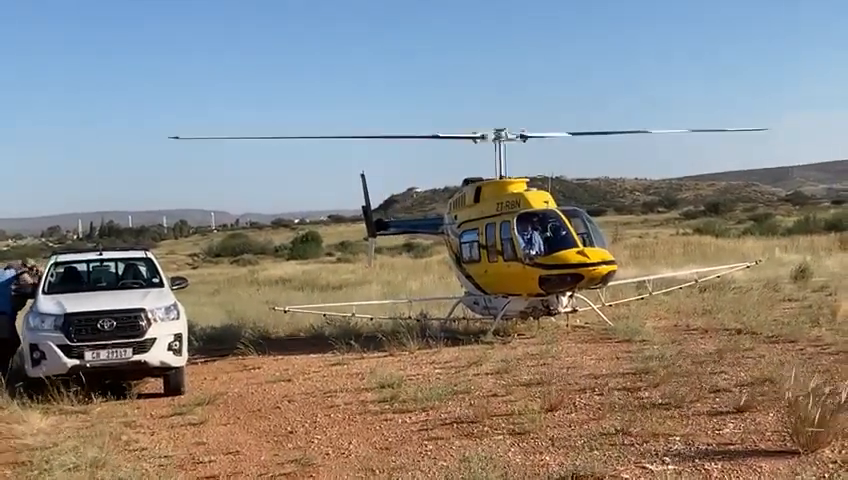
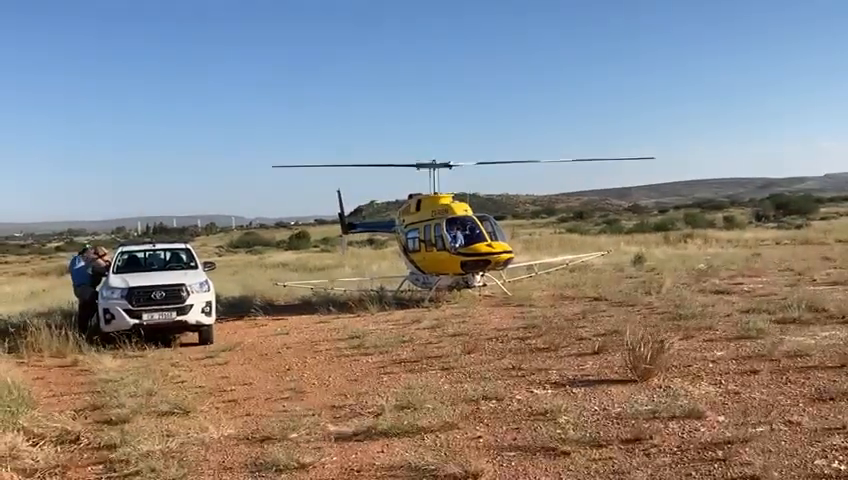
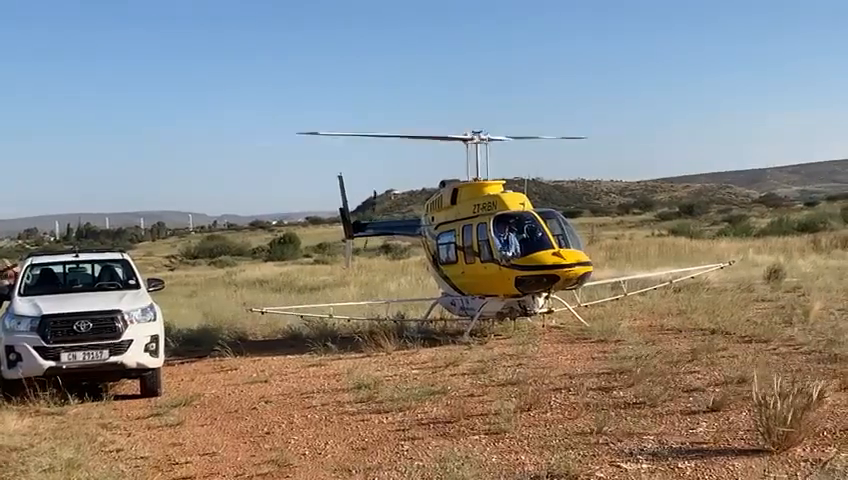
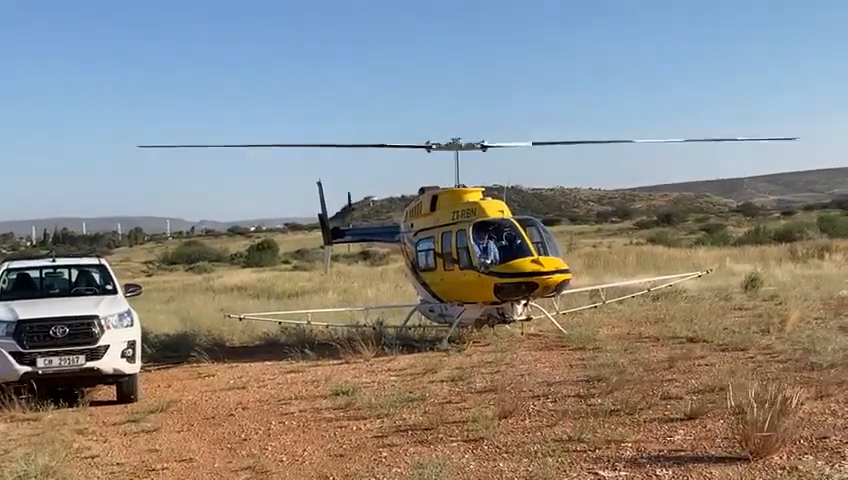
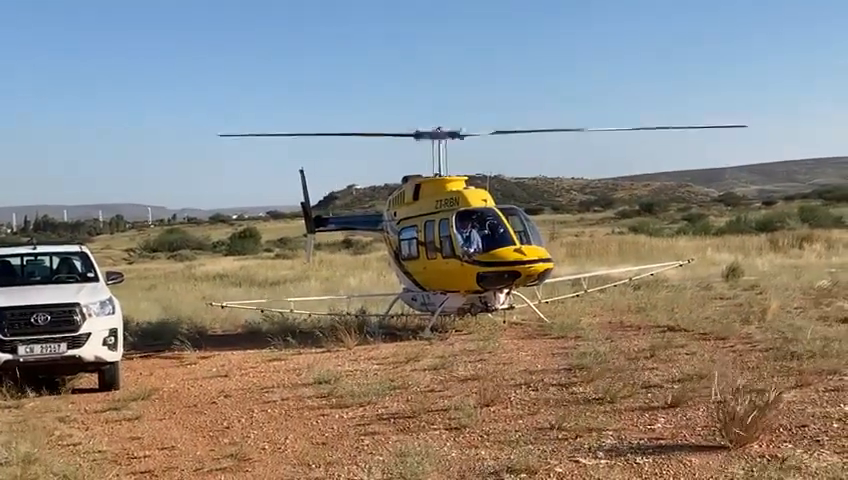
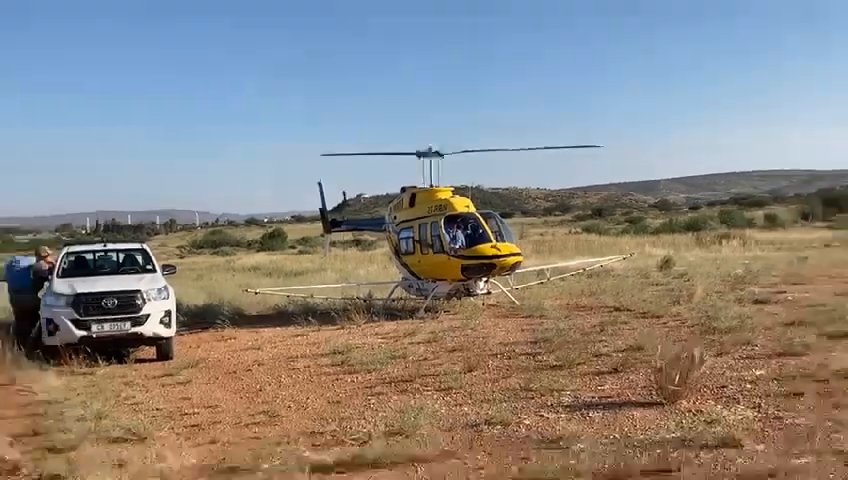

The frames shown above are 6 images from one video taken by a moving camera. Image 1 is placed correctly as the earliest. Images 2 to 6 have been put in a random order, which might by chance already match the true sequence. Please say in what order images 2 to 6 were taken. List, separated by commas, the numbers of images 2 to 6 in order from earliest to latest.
3, 4, 5, 6, 2
